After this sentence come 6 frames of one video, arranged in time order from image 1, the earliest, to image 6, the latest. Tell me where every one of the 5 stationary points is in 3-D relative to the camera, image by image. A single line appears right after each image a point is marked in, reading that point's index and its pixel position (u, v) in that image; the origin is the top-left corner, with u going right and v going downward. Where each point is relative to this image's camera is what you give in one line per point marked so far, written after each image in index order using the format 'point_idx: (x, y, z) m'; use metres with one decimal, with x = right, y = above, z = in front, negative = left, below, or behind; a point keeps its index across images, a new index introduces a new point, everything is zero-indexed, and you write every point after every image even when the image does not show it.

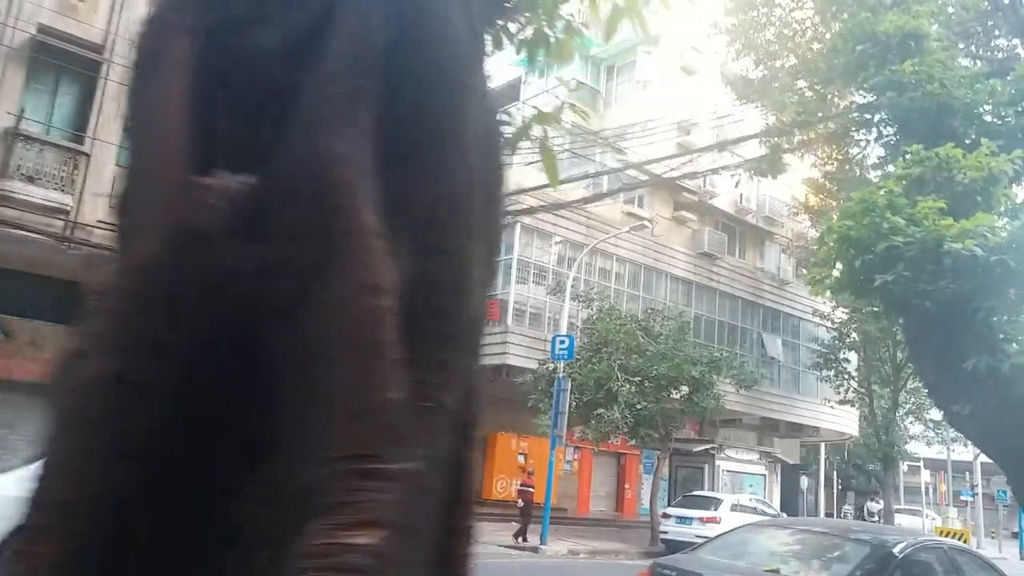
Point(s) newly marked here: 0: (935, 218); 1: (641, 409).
0: (+2.9, +0.5, +5.5) m
1: (+2.6, -2.4, +15.9) m
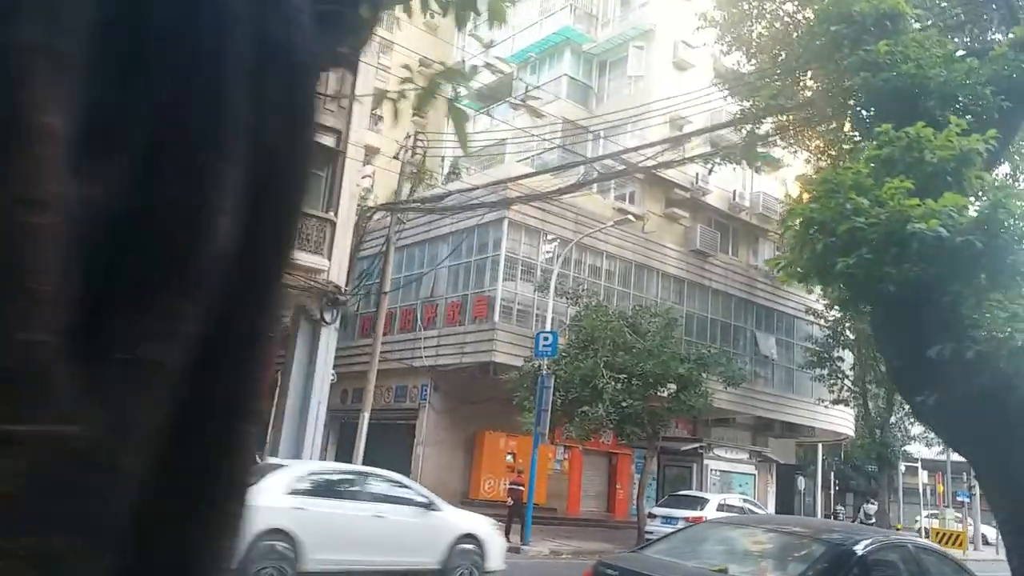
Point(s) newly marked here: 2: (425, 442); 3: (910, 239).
0: (+2.6, +0.6, +5.2) m
1: (+2.3, -2.3, +15.6) m
2: (-2.2, -3.8, +19.5) m
3: (+2.5, +0.3, +5.1) m
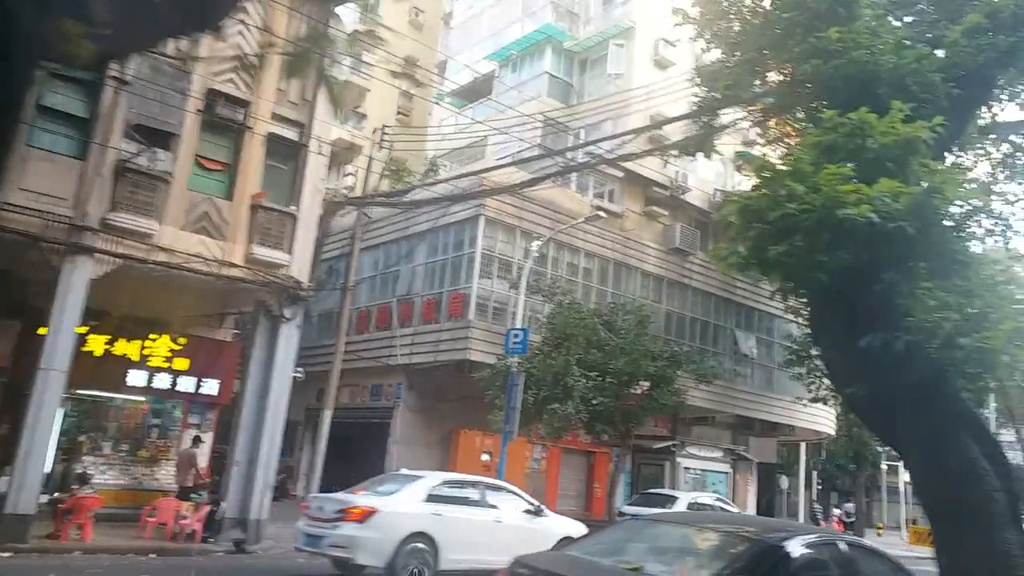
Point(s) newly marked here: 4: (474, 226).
0: (+2.1, +0.7, +5.1) m
1: (+1.7, -2.3, +15.5) m
2: (-2.8, -3.8, +19.3) m
3: (+2.0, +0.4, +4.9) m
4: (-0.9, +1.4, +18.6) m
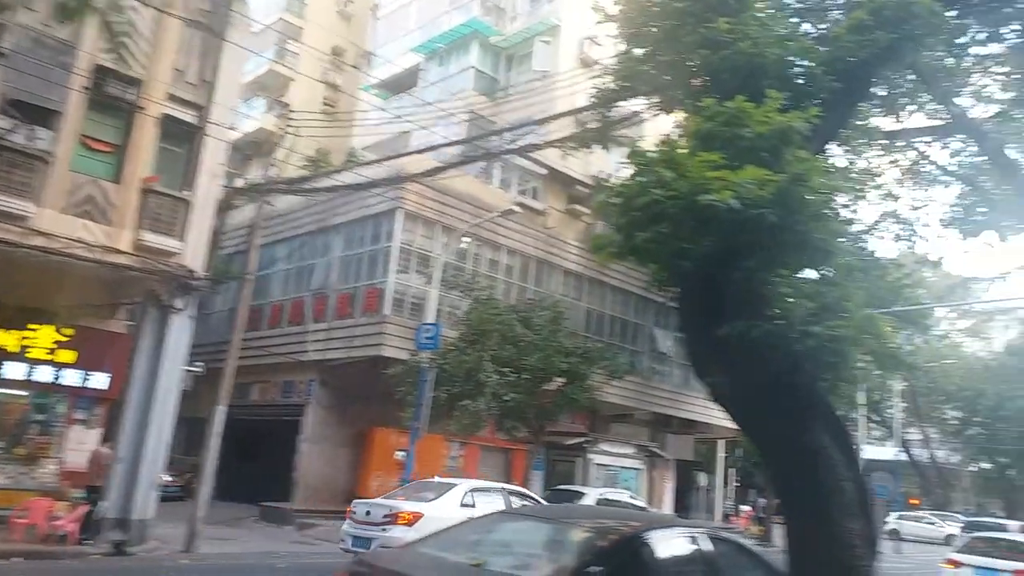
0: (+1.2, +0.8, +5.0) m
1: (0.0, -2.2, +15.3) m
2: (-4.8, -3.6, +18.8) m
3: (+1.2, +0.5, +4.8) m
4: (-2.8, +1.6, +18.2) m
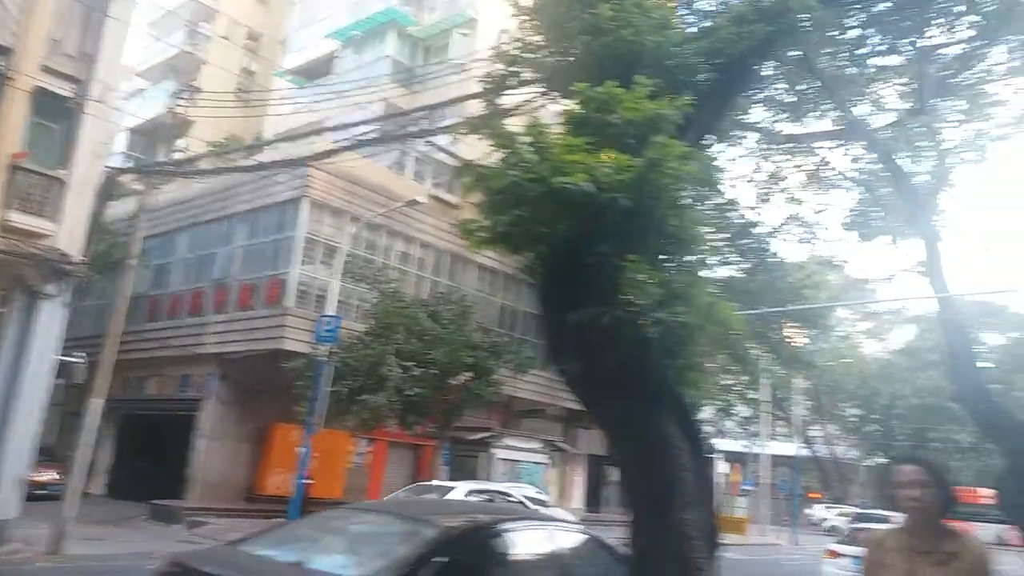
0: (+0.3, +0.8, +4.9) m
1: (-1.9, -2.1, +15.1) m
2: (-7.0, -3.4, +18.1) m
3: (+0.3, +0.6, +4.7) m
4: (-4.9, +1.8, +17.7) m
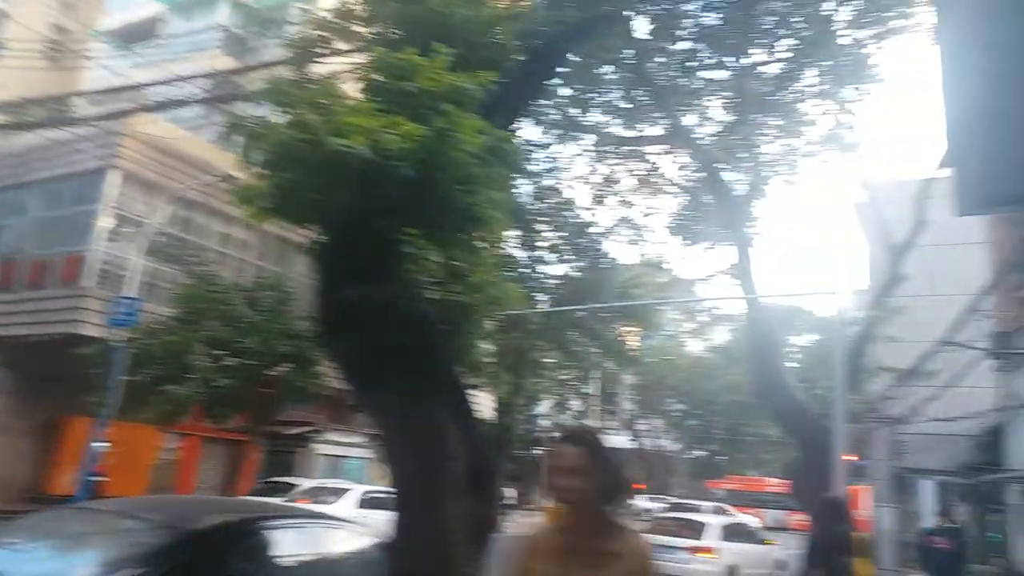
0: (-0.9, +1.0, +4.5) m
1: (-5.2, -1.7, +14.0) m
2: (-10.8, -2.9, +16.0) m
3: (-0.9, +0.7, +4.3) m
4: (-8.5, +2.2, +16.0) m
